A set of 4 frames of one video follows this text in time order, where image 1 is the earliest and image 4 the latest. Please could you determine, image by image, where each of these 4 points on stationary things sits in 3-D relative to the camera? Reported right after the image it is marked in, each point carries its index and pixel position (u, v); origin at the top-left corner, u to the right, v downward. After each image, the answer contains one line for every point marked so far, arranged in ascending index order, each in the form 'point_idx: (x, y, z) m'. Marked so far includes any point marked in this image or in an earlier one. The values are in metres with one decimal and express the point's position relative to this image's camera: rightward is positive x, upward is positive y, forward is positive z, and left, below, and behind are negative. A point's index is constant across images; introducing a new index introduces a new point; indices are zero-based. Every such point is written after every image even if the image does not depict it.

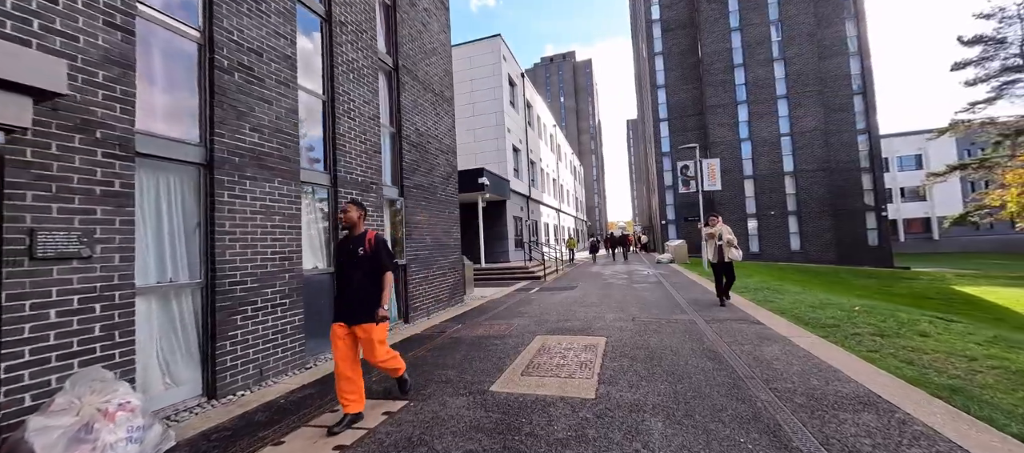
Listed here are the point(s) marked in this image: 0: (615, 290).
0: (+2.9, -1.8, +10.7) m
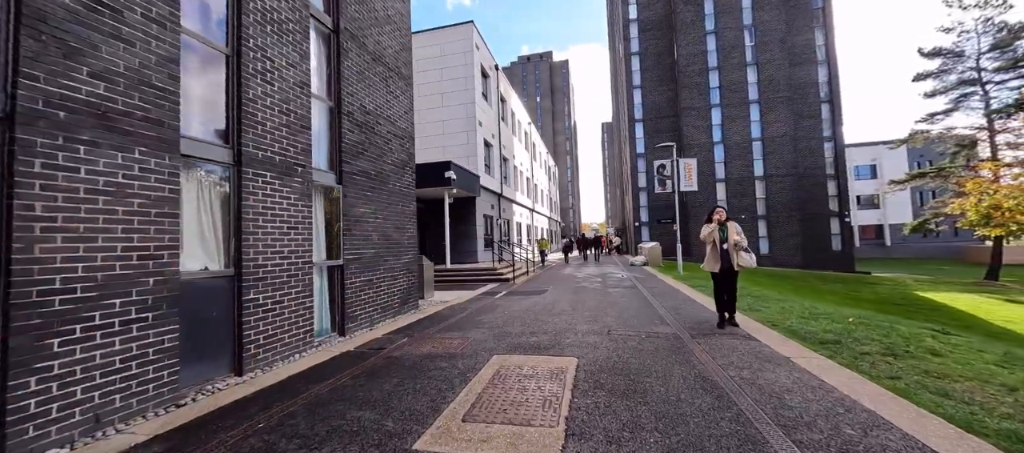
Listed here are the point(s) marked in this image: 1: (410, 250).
0: (+2.0, -1.8, +9.8) m
1: (-2.3, -0.5, +8.5) m
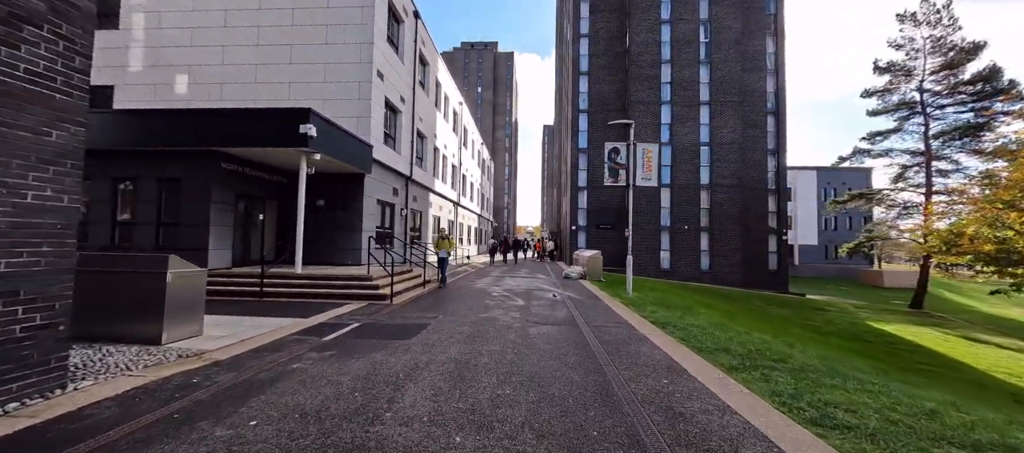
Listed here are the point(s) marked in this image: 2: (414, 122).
0: (-0.3, -1.7, +5.3) m
1: (-4.2, -0.1, +3.3) m
2: (-4.8, +5.1, +18.7) m
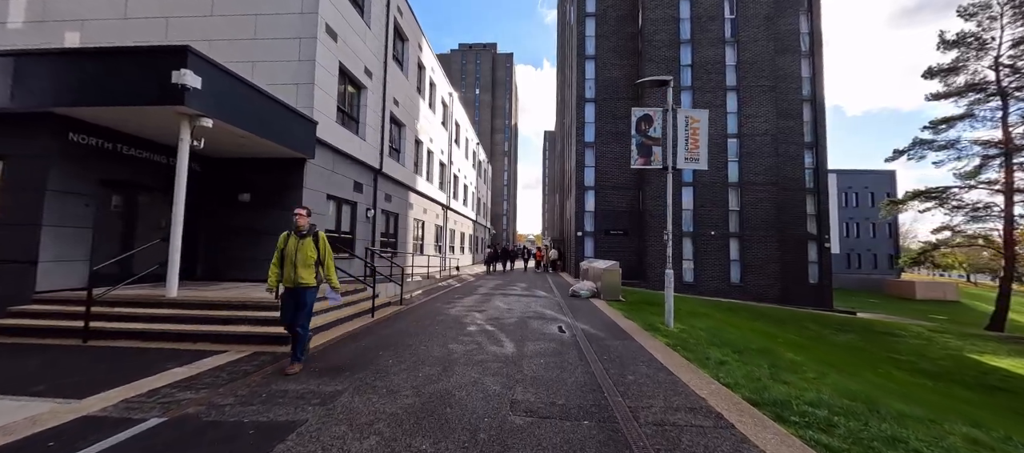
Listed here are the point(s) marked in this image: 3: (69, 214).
0: (-0.6, -1.6, +1.8) m
1: (-4.5, 0.0, -0.1) m
2: (-5.1, +4.9, +15.3) m
3: (-8.6, +0.2, +7.4) m
